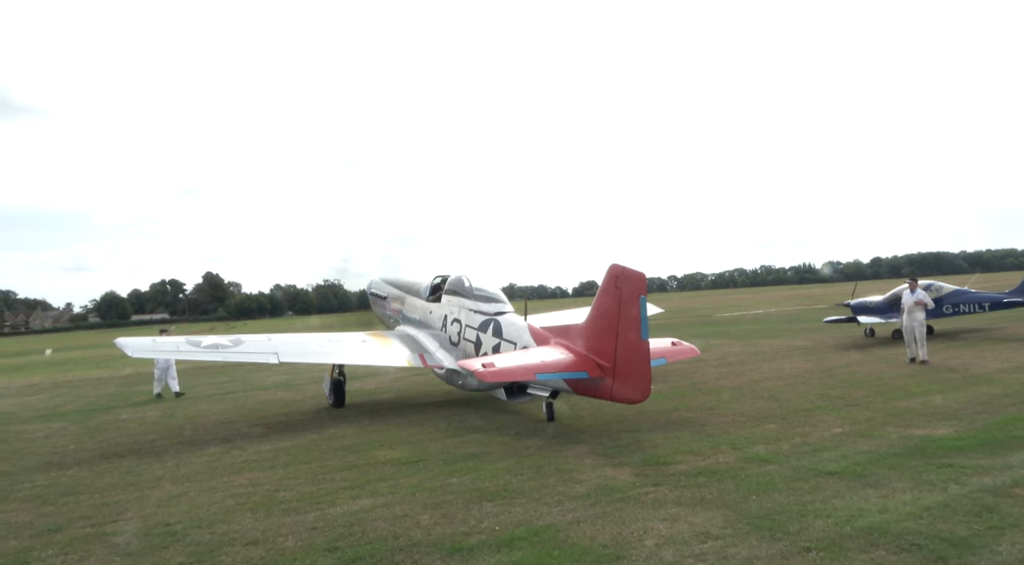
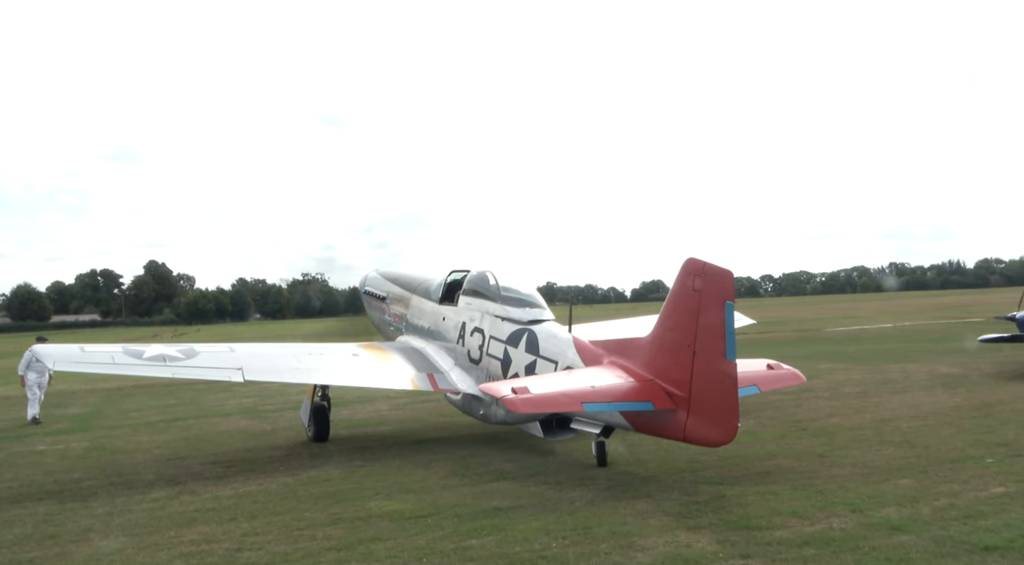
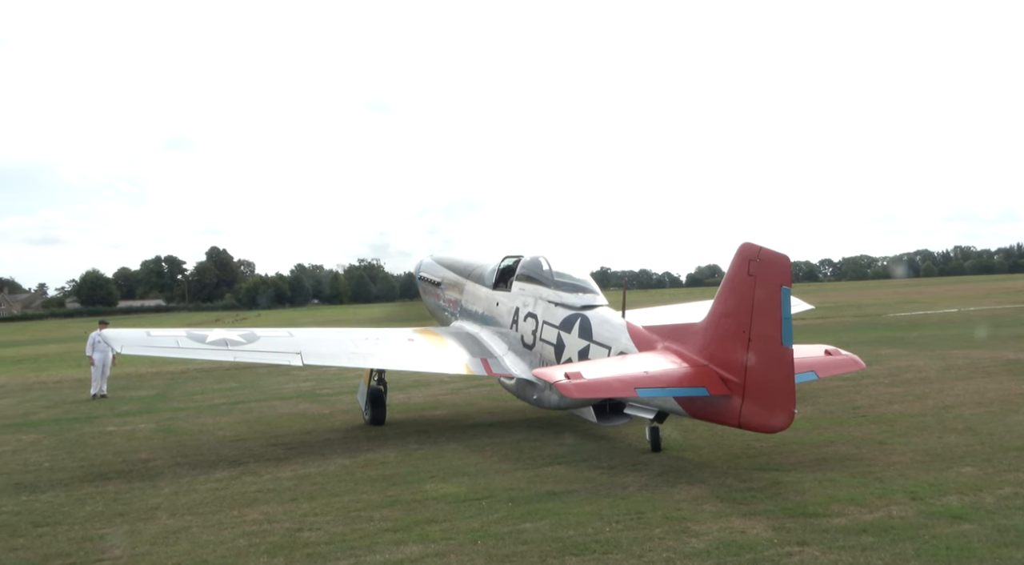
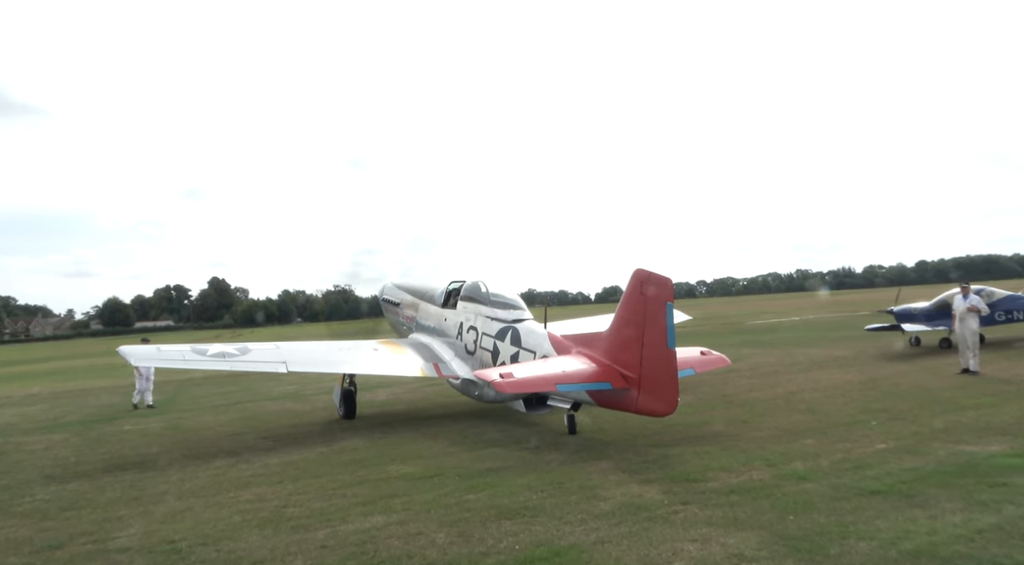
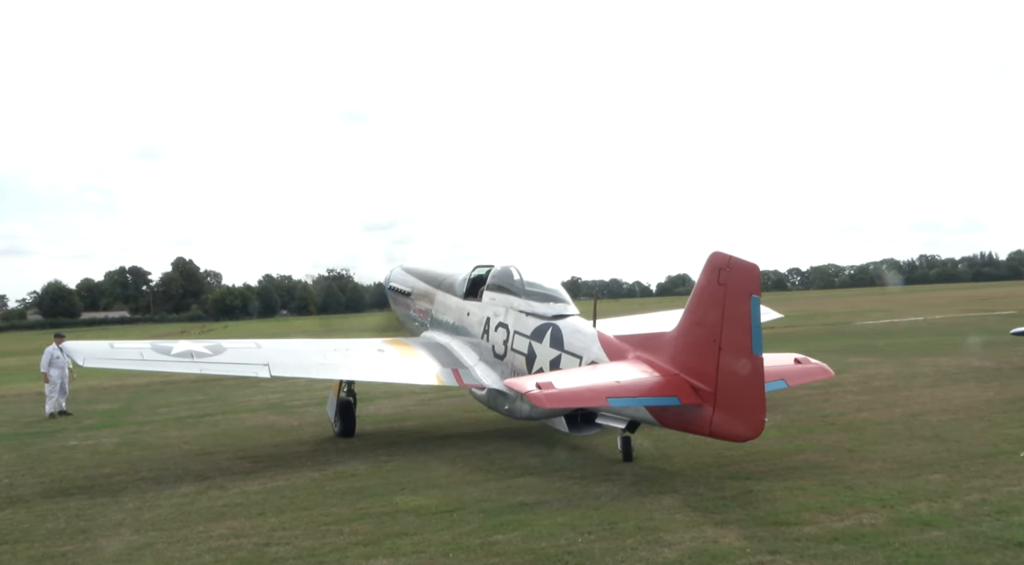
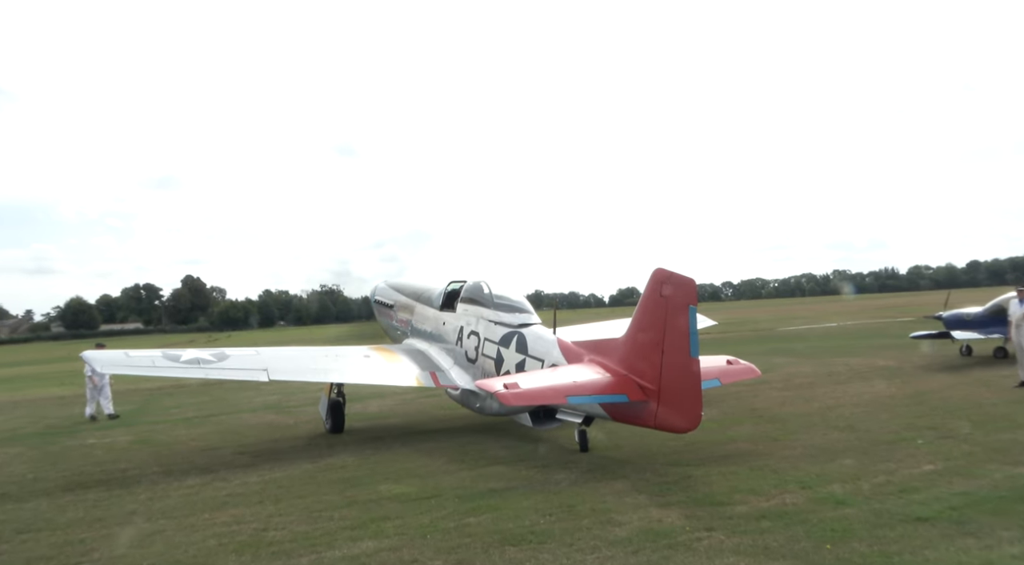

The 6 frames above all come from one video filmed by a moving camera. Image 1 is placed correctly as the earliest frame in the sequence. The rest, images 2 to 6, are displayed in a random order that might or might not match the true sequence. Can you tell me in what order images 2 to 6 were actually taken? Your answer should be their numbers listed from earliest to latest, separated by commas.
4, 6, 2, 5, 3
